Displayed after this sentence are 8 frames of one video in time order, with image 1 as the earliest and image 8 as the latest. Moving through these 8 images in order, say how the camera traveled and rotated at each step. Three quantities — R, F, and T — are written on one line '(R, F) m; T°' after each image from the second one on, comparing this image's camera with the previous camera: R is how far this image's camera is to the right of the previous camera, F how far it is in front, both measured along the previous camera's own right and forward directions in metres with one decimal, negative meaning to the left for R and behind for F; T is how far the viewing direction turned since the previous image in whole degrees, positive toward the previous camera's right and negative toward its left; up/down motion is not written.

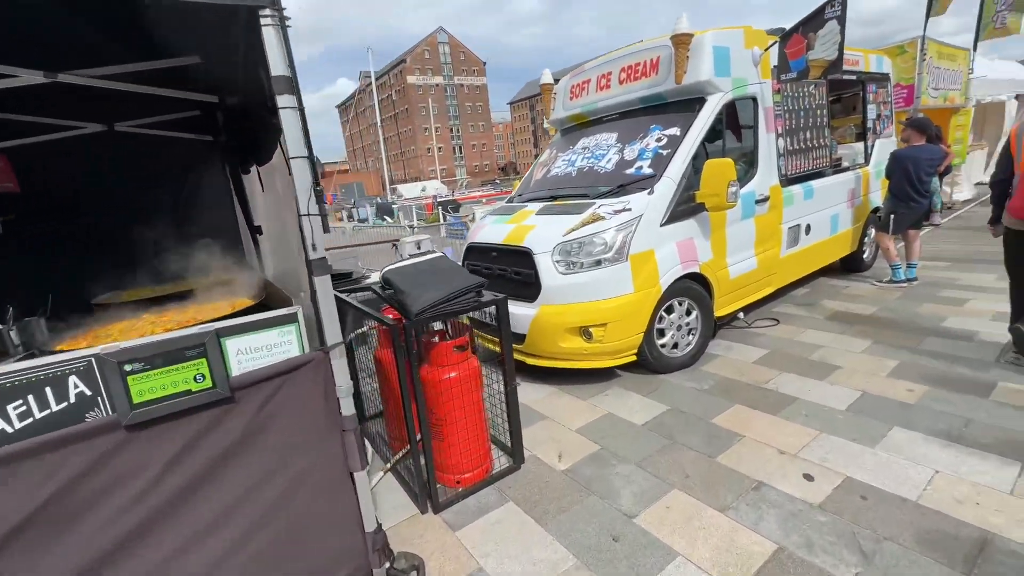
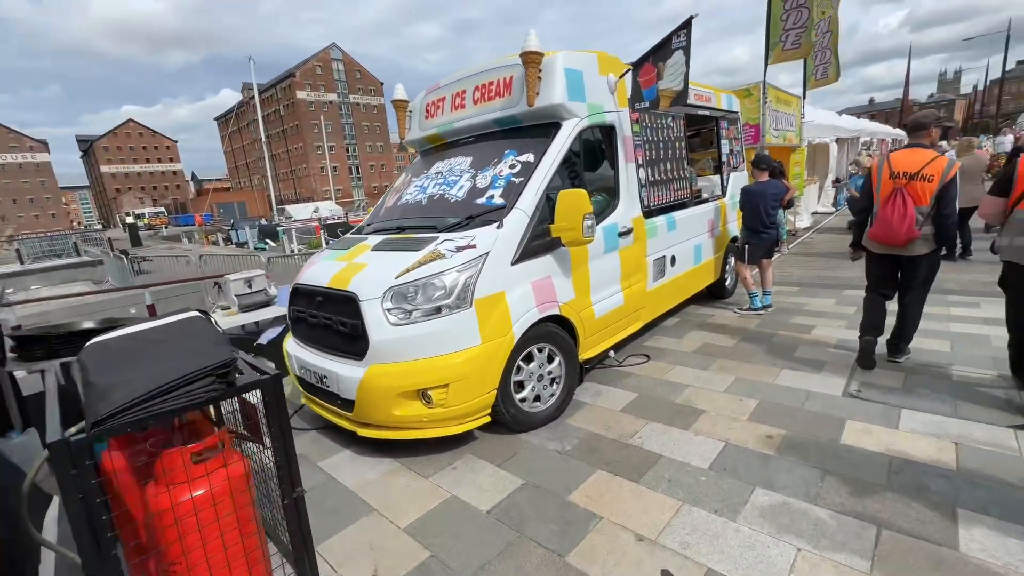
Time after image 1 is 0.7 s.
(+0.6, +0.6) m; +12°
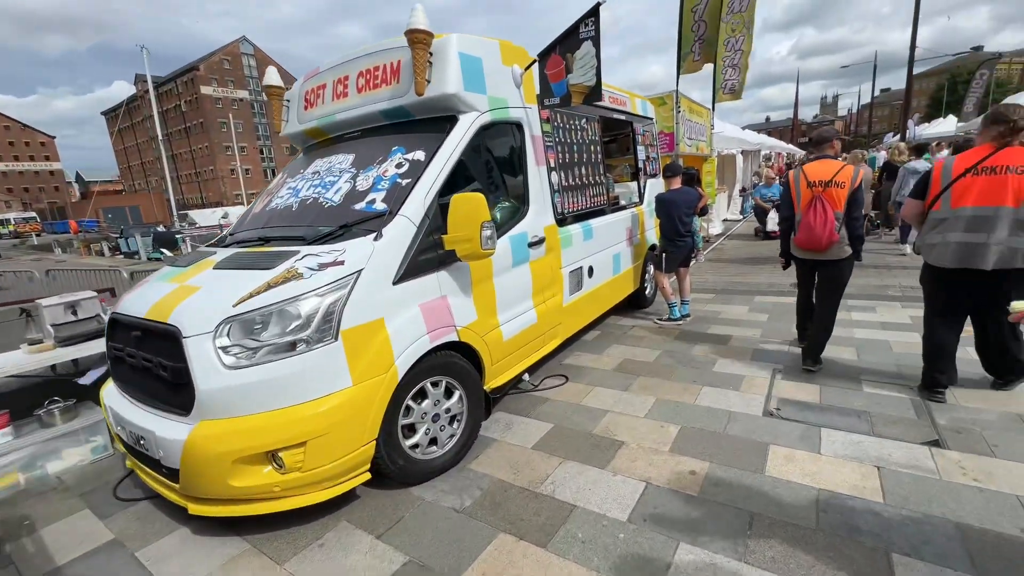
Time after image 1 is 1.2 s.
(+0.3, +0.5) m; +9°
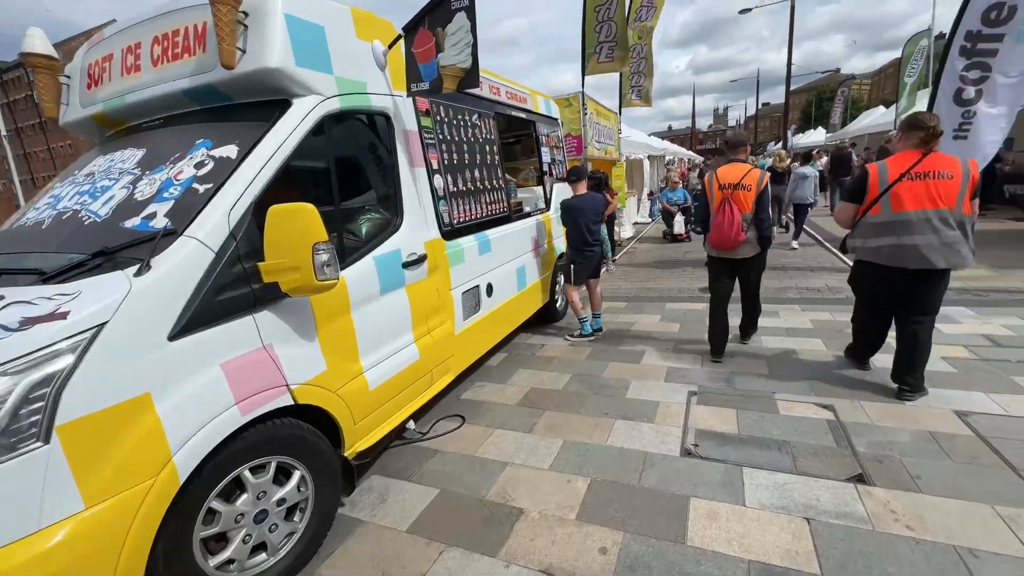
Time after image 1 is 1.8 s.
(+0.3, +0.6) m; +10°
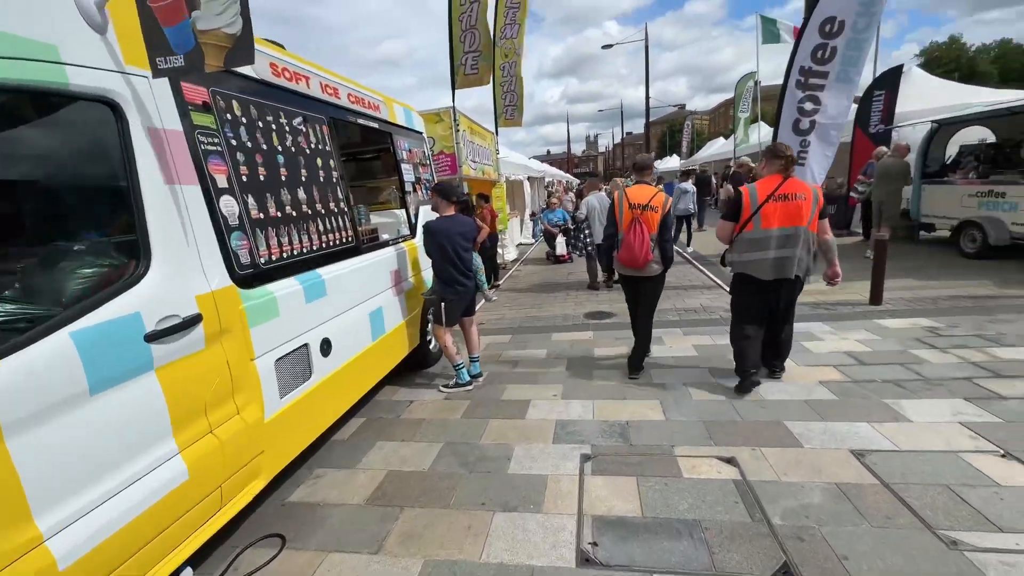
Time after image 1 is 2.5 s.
(+0.3, +0.8) m; +14°
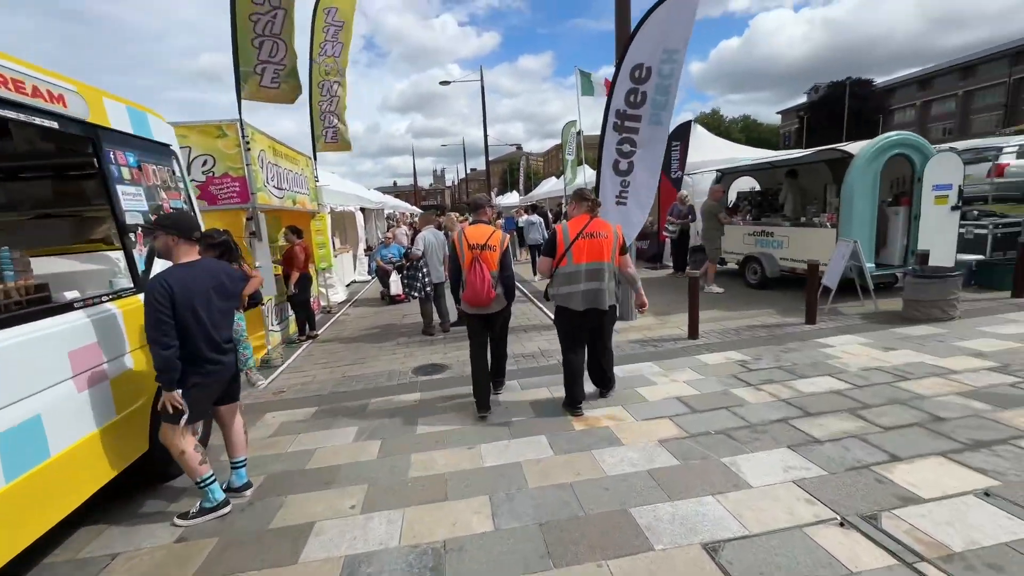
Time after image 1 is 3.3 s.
(+0.5, +0.8) m; +19°
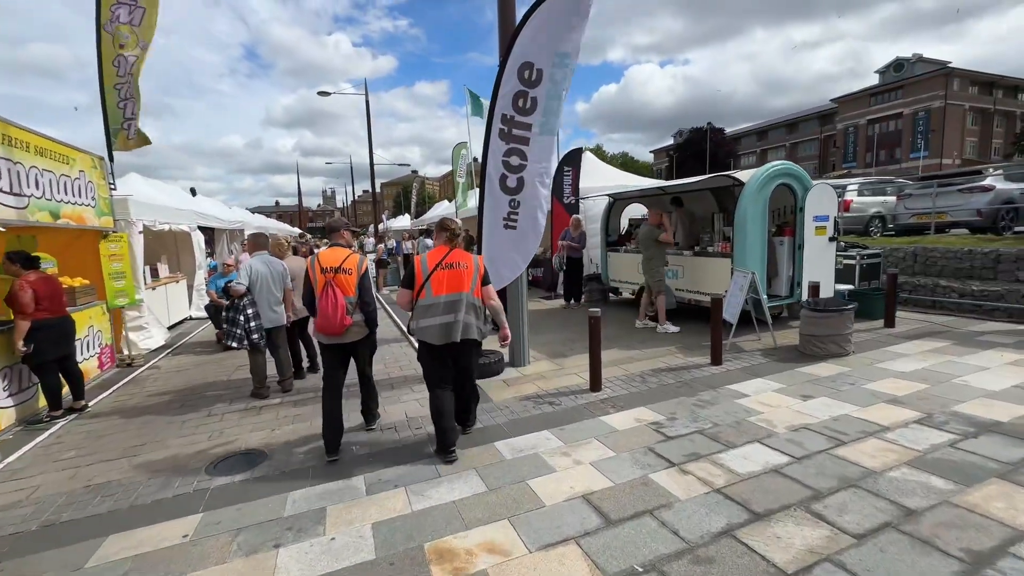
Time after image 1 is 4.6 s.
(+0.4, +1.4) m; +13°
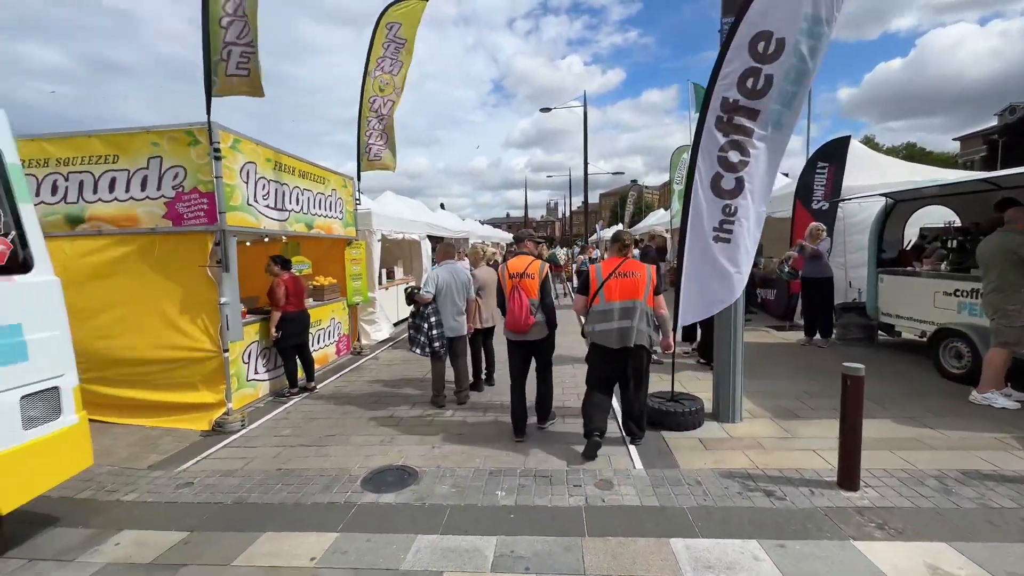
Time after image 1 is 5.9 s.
(+0.1, +1.0) m; -27°
